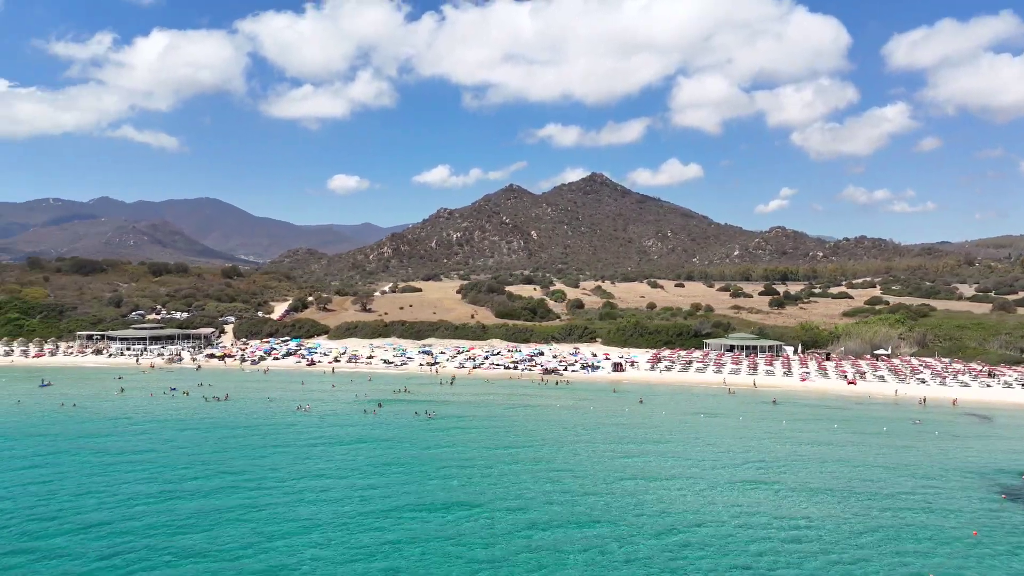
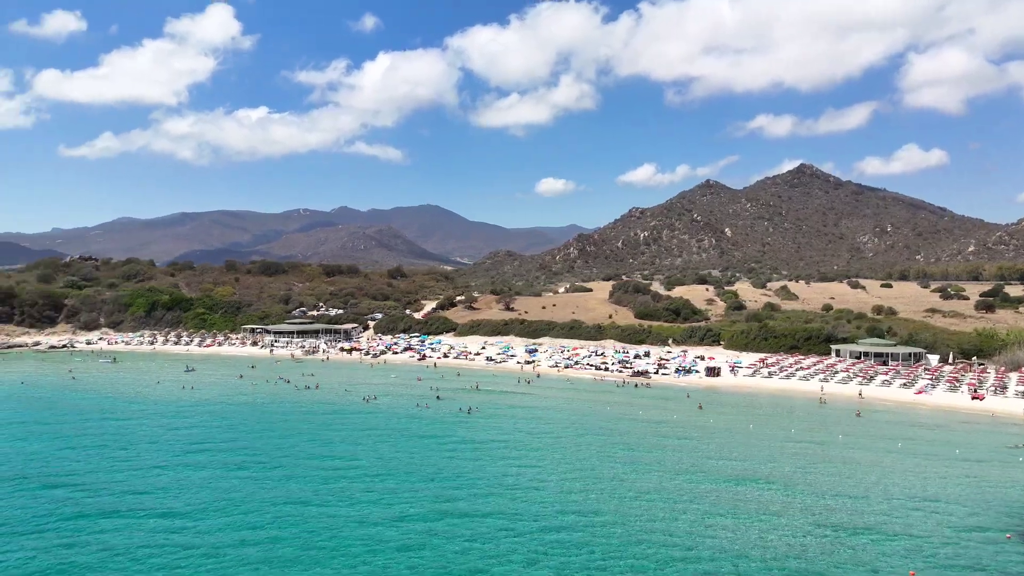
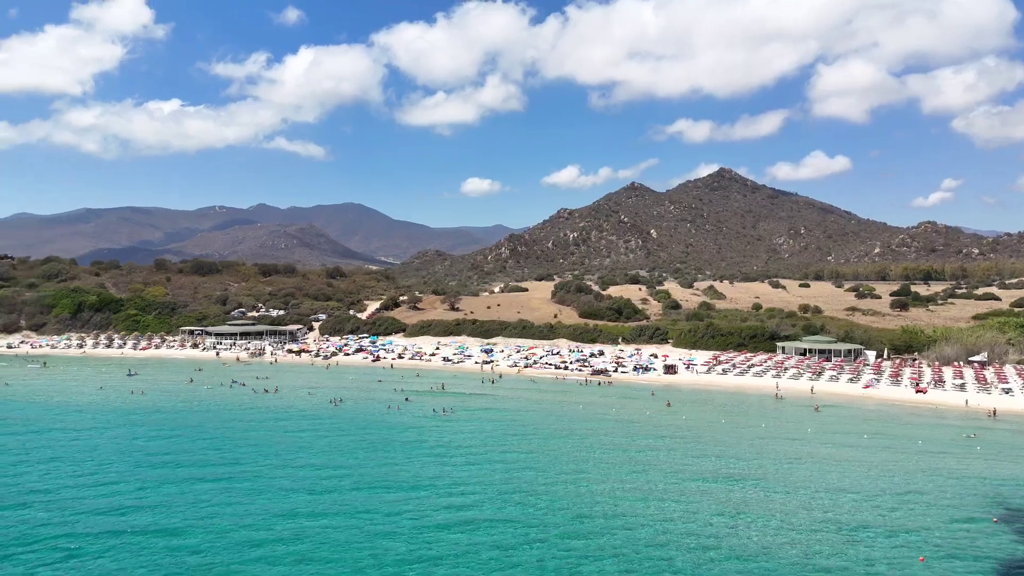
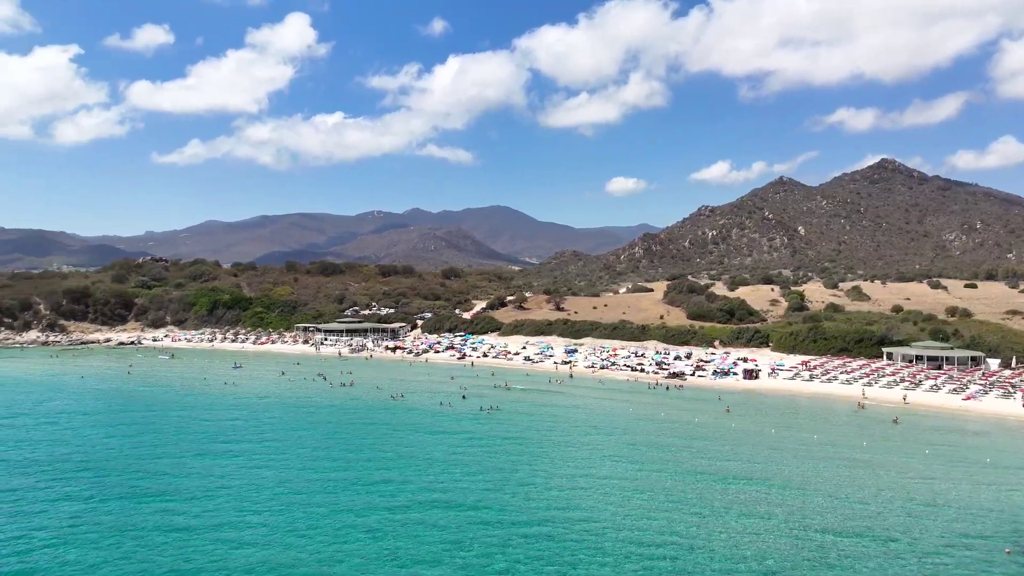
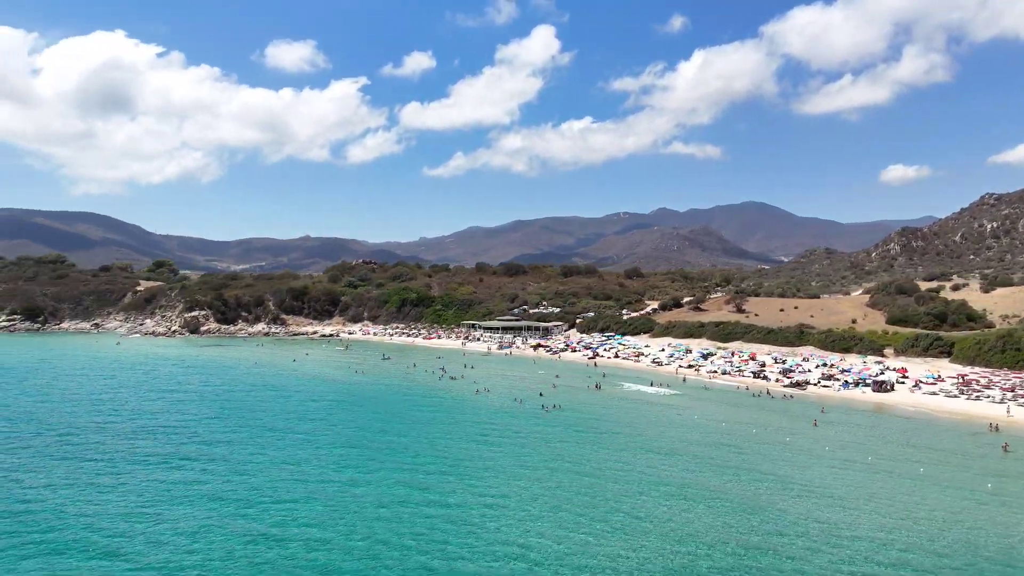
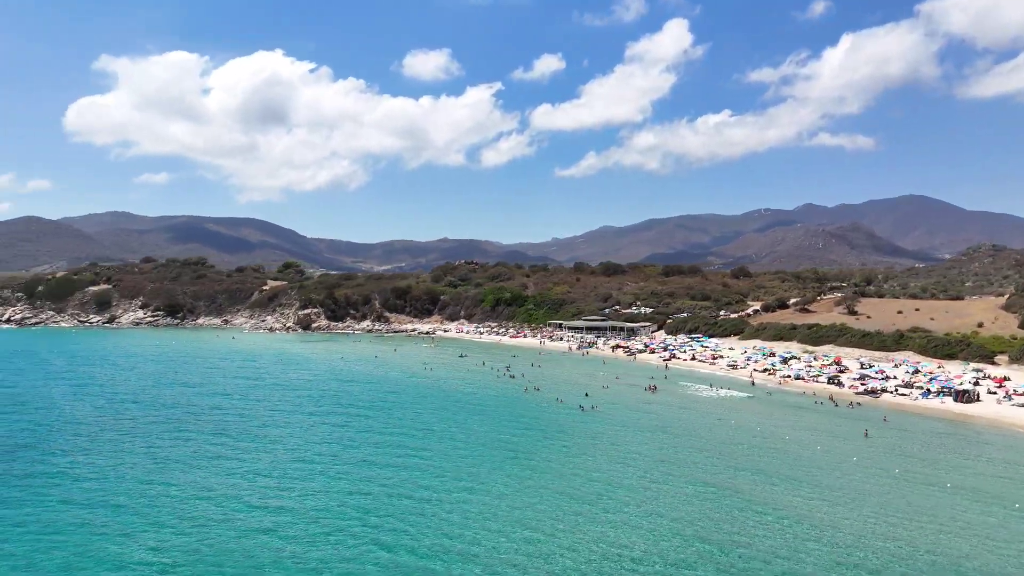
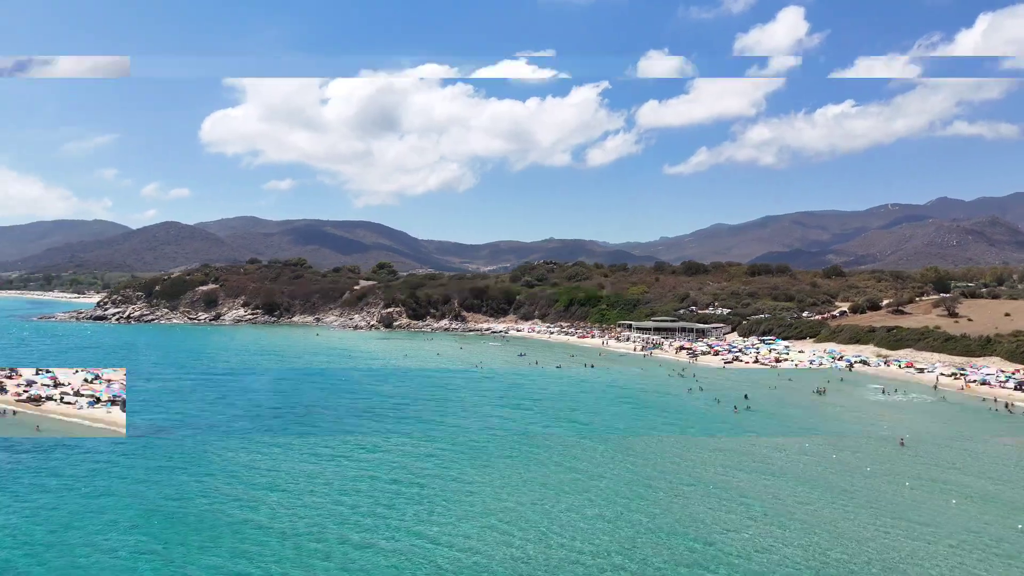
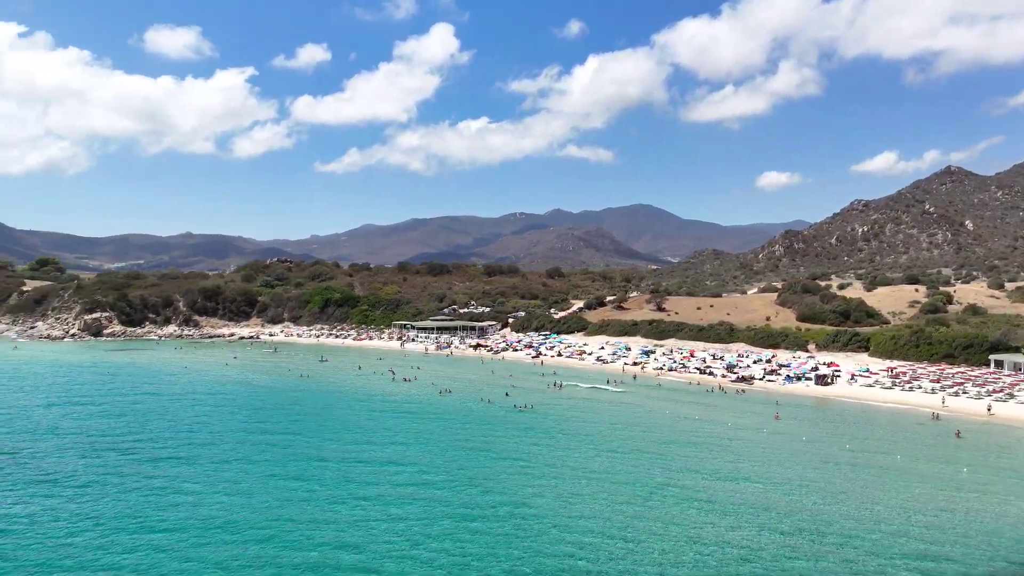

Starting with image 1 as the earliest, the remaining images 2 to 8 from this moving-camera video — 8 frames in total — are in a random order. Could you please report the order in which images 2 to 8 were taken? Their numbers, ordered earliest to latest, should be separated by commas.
3, 2, 4, 8, 5, 6, 7
